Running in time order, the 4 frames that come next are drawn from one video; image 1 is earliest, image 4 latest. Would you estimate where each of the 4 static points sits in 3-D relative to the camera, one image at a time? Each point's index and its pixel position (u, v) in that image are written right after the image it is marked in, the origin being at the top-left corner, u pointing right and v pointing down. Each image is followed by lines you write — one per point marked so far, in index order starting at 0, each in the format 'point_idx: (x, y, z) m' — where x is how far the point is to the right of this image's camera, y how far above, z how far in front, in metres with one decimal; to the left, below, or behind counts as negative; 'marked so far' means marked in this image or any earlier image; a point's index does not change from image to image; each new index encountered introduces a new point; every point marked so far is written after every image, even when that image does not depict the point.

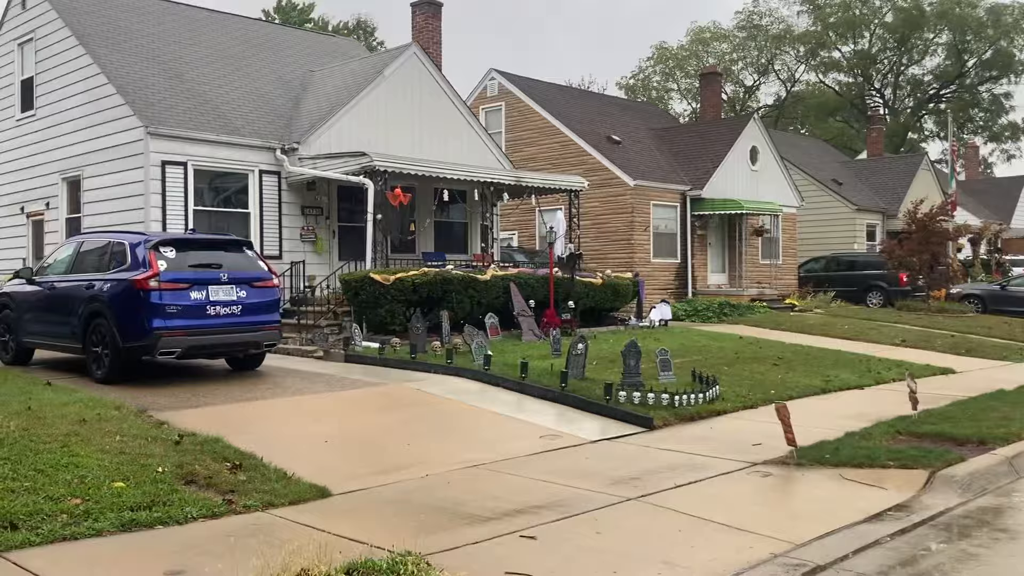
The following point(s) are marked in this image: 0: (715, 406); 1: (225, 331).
0: (+2.2, -1.3, +10.3) m
1: (-3.2, -0.5, +10.4) m
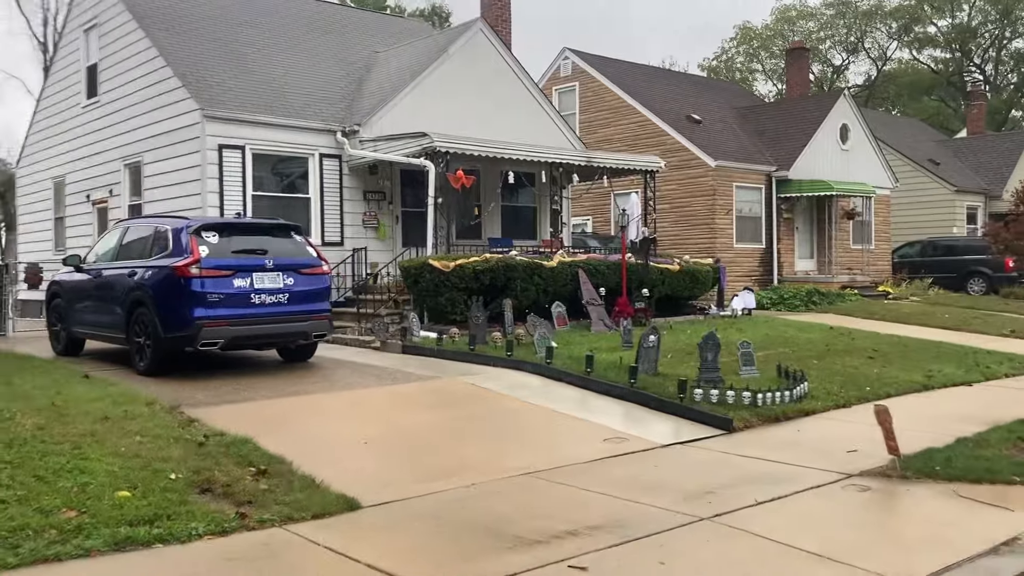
0: (+2.9, -1.2, +9.2) m
1: (-2.5, -0.4, +9.8) m
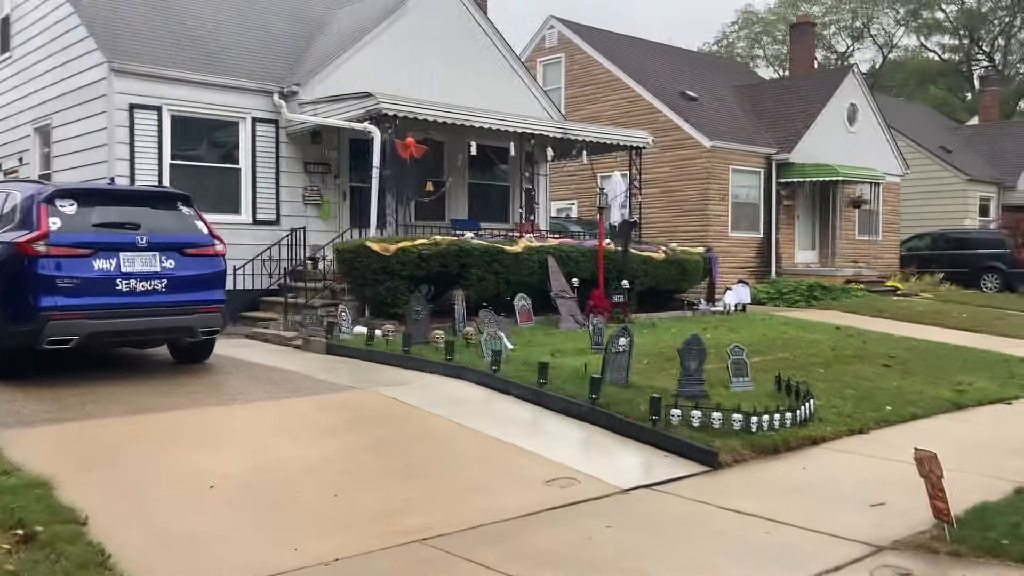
0: (+2.3, -1.1, +7.3) m
1: (-3.1, -0.2, +7.8) m
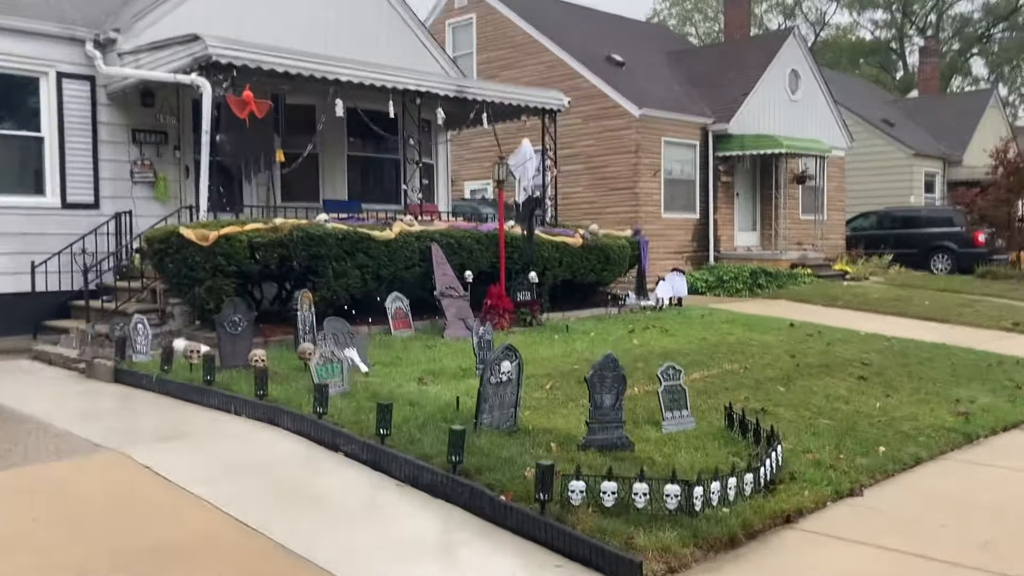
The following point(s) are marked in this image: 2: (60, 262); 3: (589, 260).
0: (+1.4, -1.1, +4.8) m
1: (-4.1, -0.3, +5.1) m
2: (-5.0, +0.3, +10.3) m
3: (+1.0, +0.4, +11.6) m
